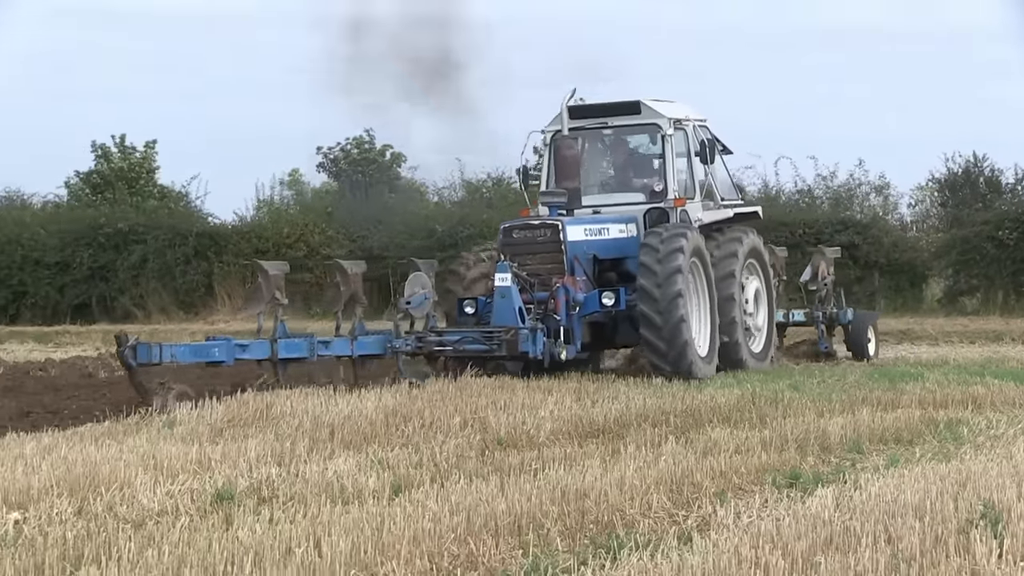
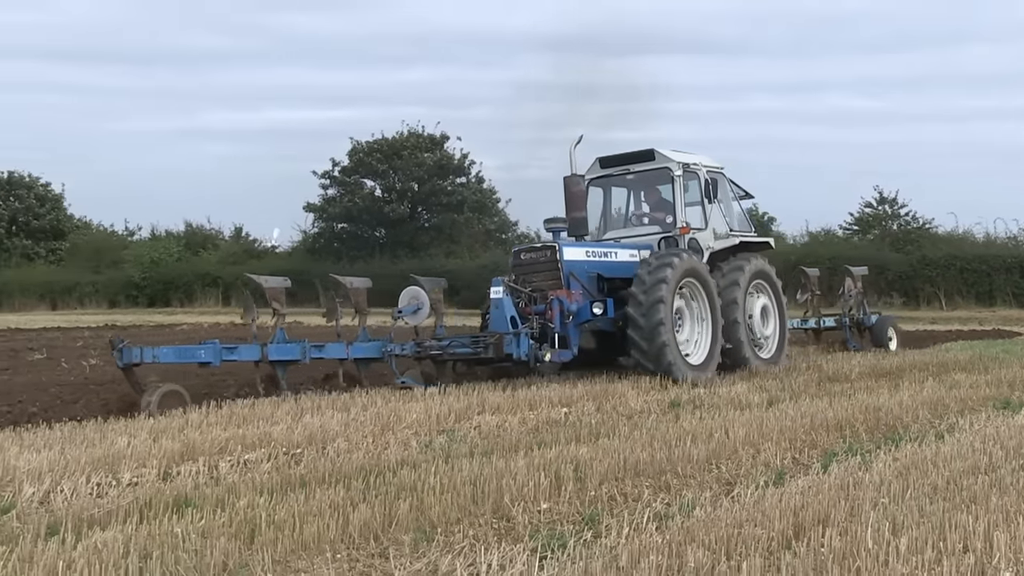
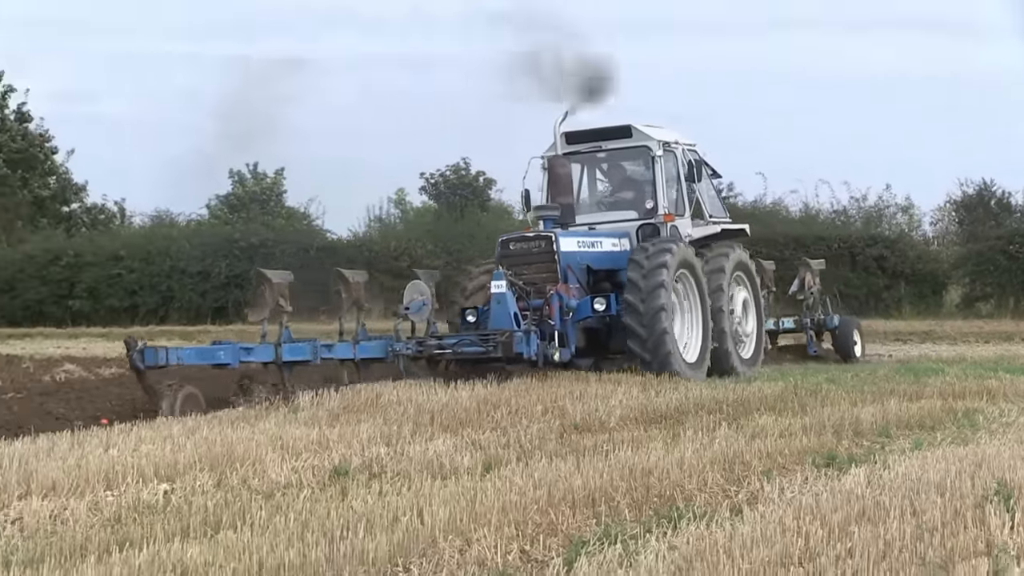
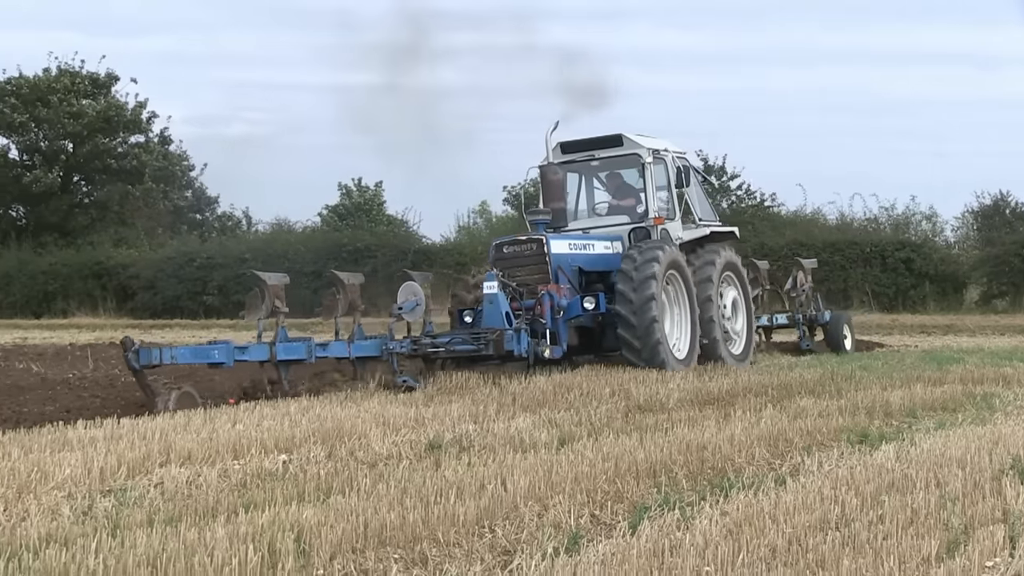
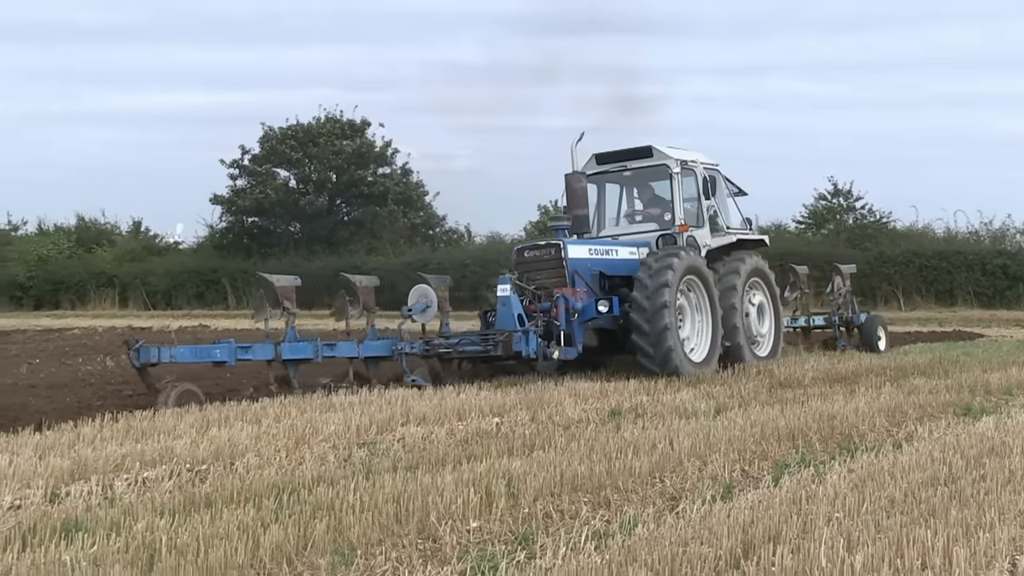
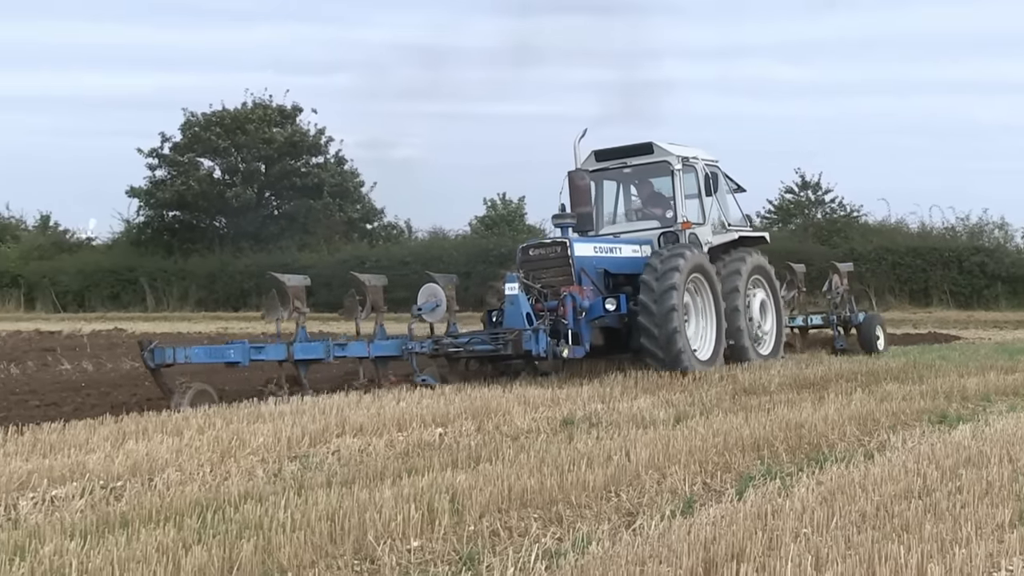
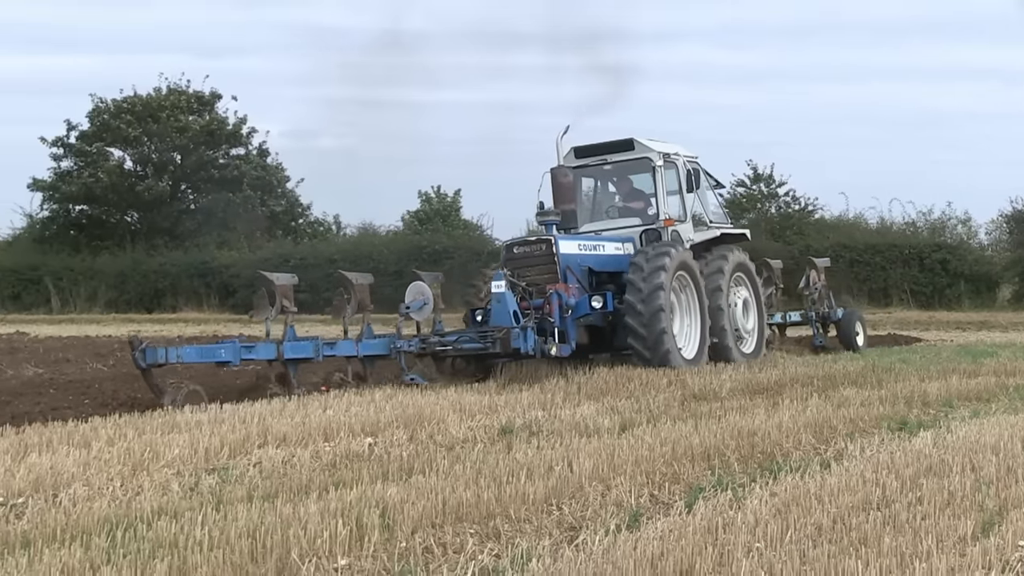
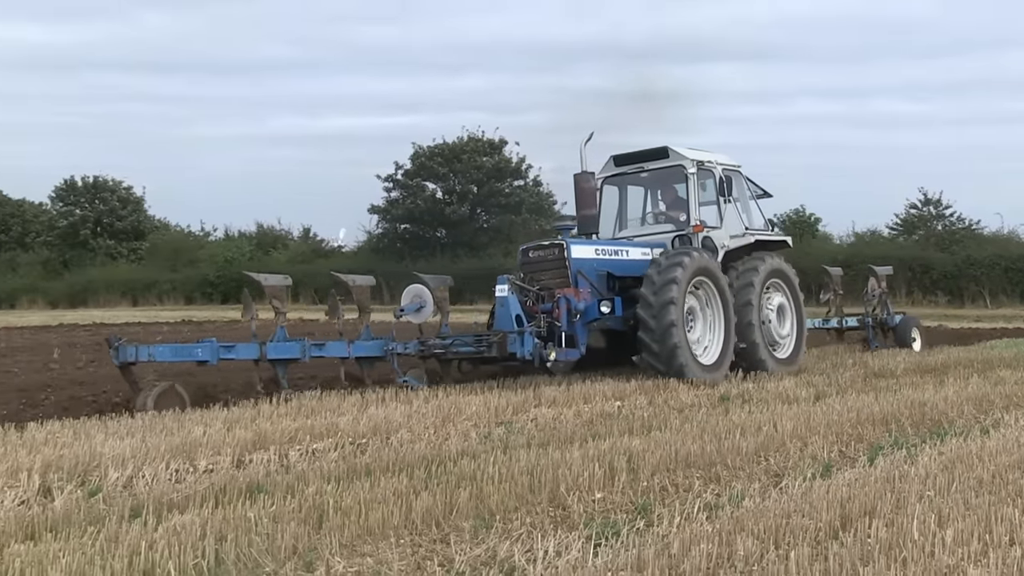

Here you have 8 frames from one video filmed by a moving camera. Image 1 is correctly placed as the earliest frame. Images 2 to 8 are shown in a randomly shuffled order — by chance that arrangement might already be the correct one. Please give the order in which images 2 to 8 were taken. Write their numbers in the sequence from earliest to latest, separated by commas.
3, 4, 7, 6, 5, 2, 8
